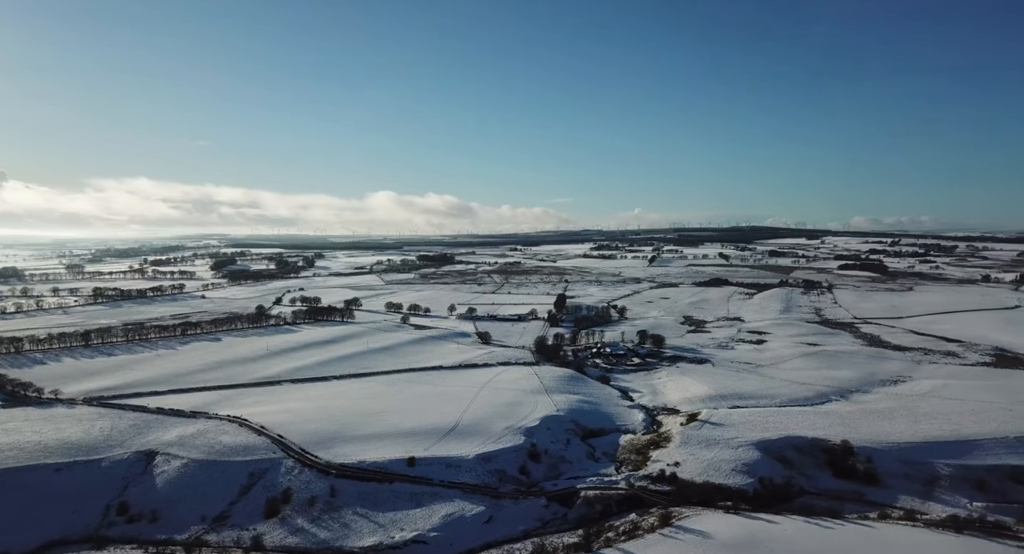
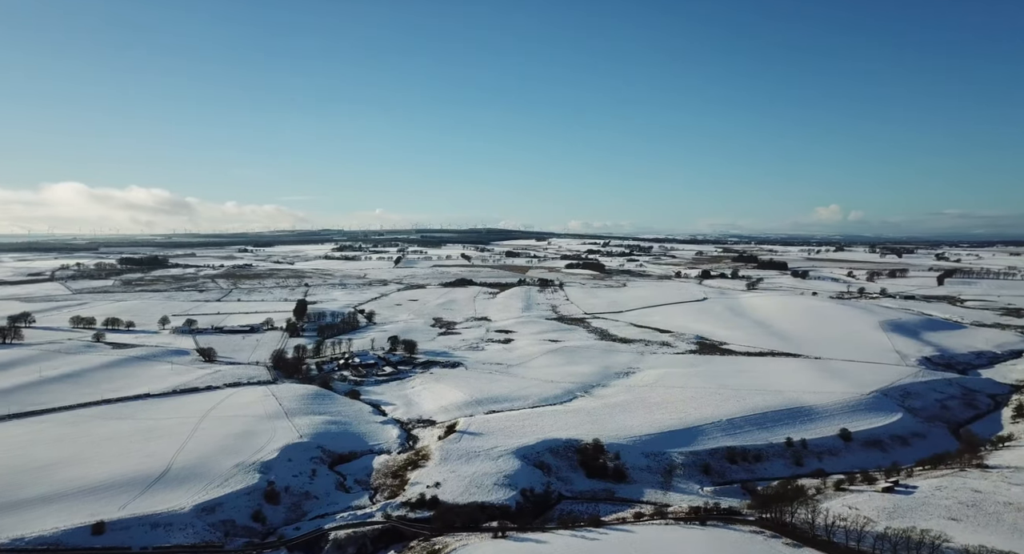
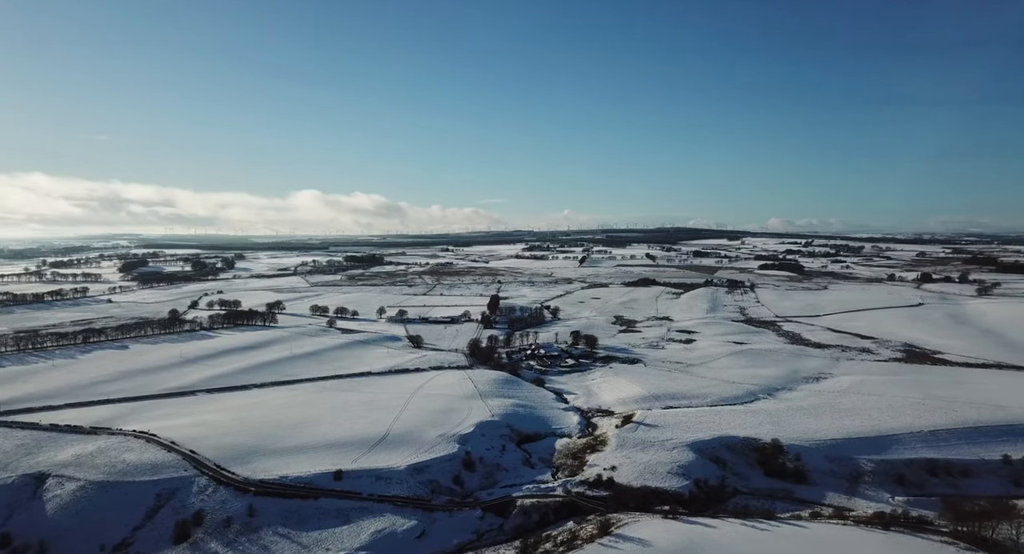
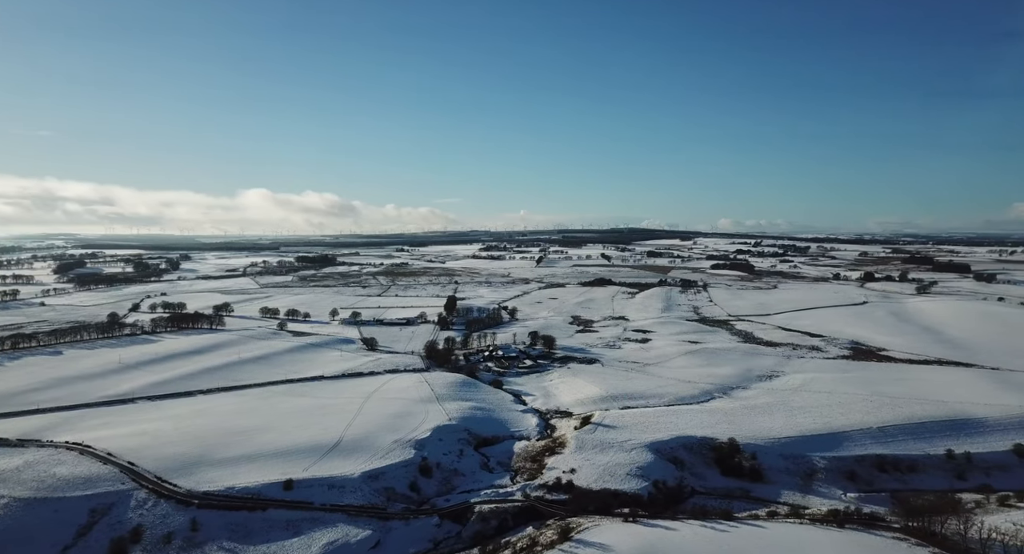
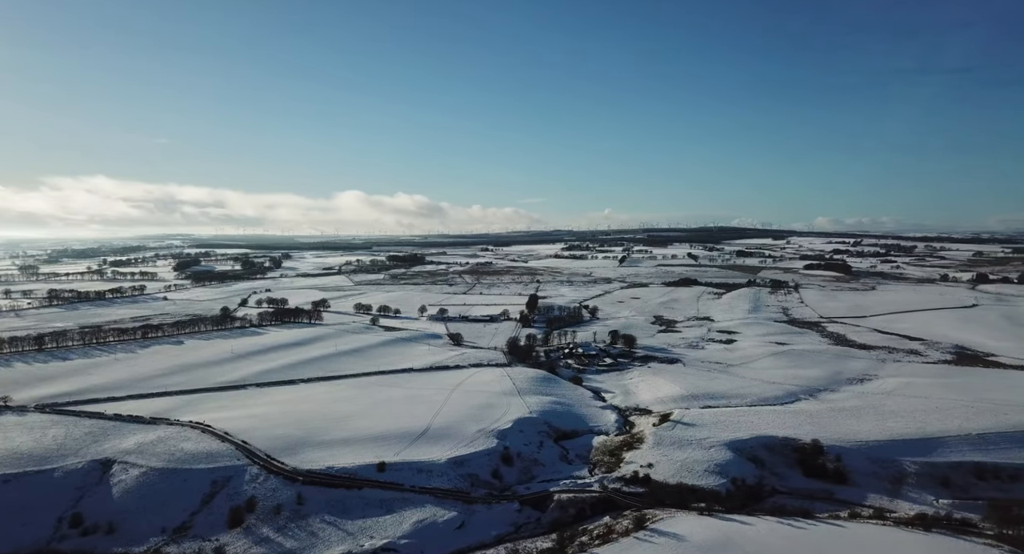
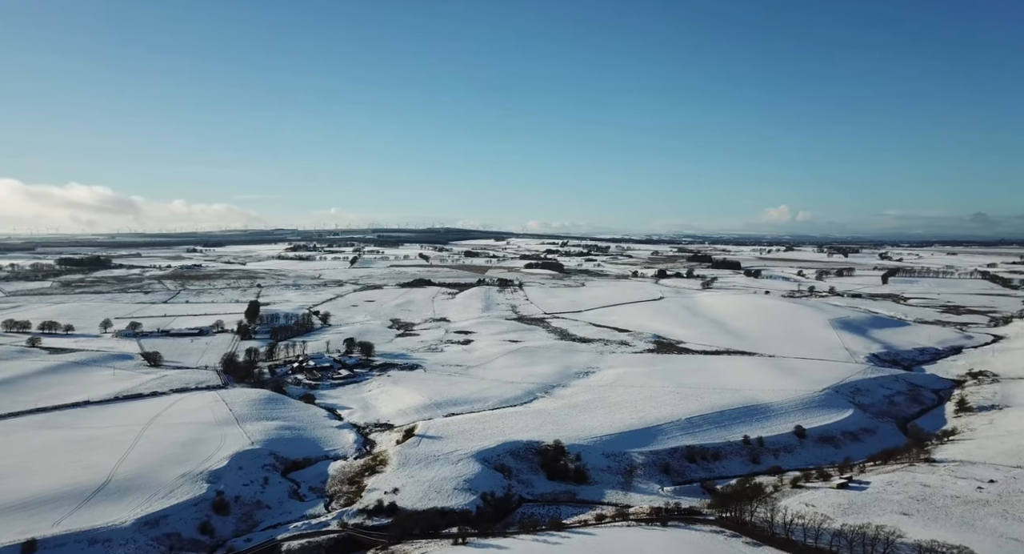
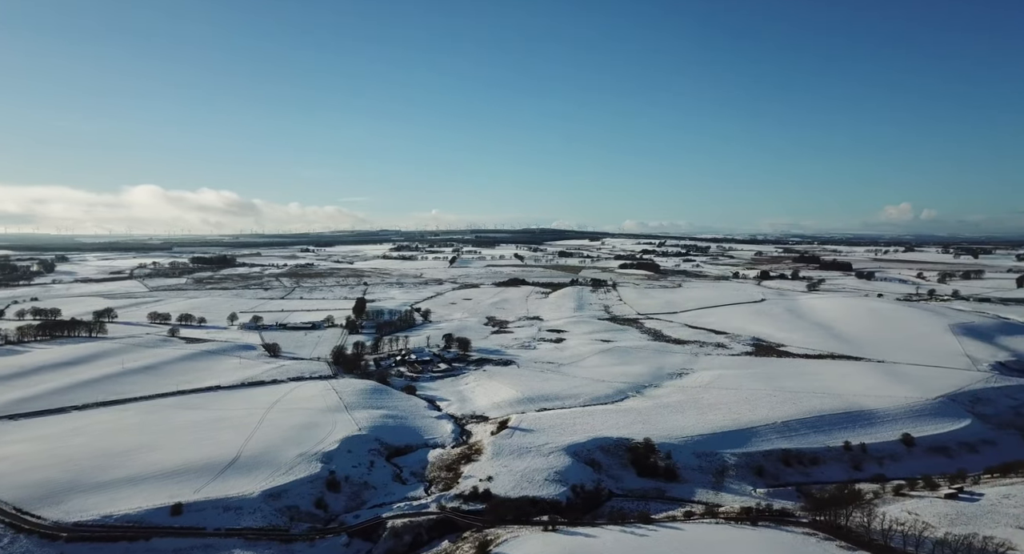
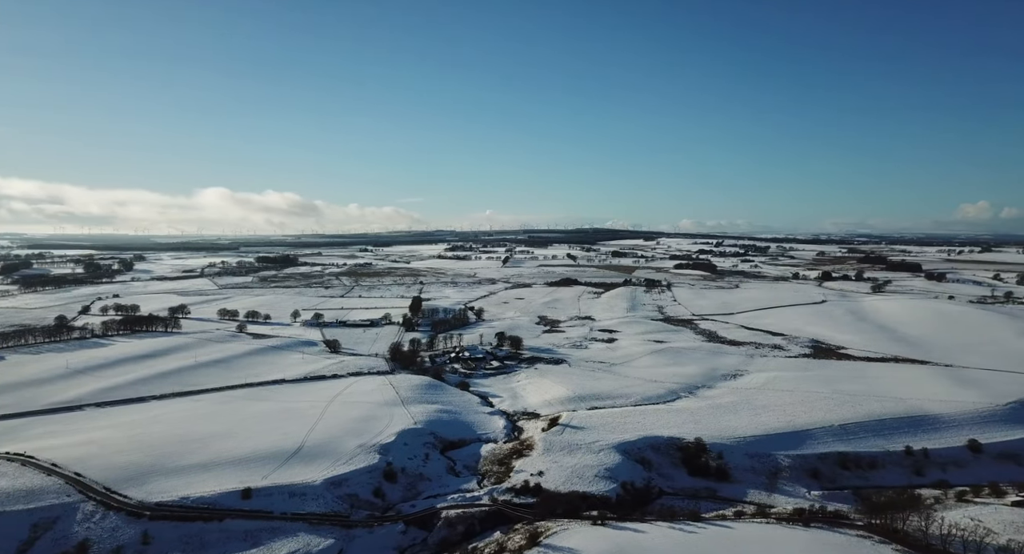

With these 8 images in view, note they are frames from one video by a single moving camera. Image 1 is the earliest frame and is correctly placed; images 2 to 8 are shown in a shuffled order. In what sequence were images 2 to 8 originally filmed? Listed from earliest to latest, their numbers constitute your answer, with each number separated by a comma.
5, 3, 4, 8, 7, 2, 6
